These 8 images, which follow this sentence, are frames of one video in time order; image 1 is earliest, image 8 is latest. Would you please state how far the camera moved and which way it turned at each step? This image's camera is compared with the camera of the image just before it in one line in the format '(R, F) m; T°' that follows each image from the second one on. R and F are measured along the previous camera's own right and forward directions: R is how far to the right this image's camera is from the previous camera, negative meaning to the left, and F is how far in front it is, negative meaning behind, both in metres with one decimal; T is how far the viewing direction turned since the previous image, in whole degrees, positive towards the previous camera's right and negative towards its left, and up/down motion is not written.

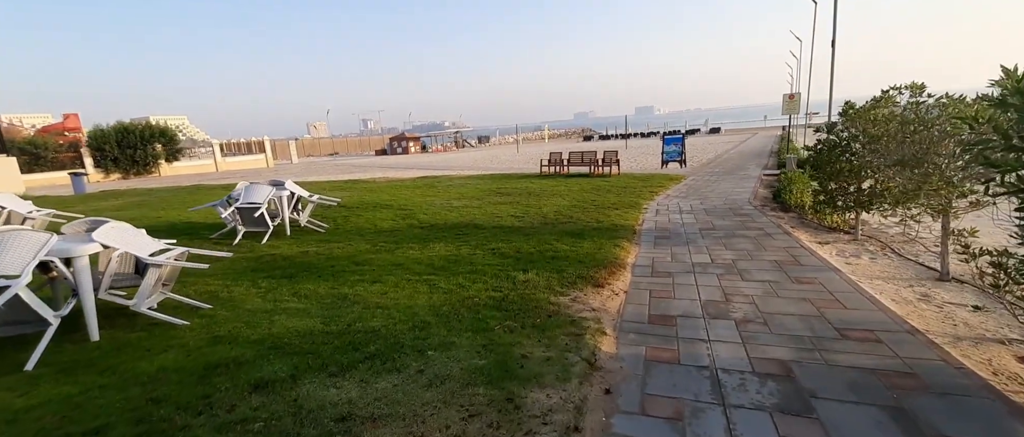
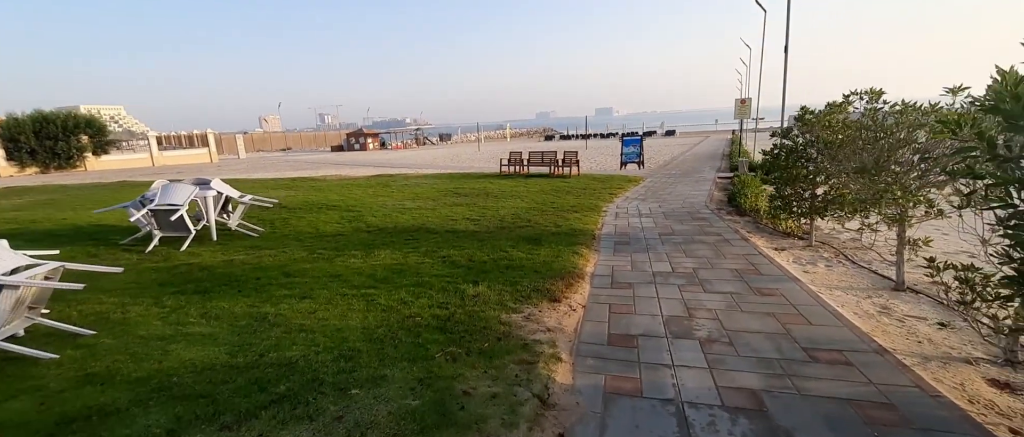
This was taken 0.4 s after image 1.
(+0.1, +0.4) m; +5°
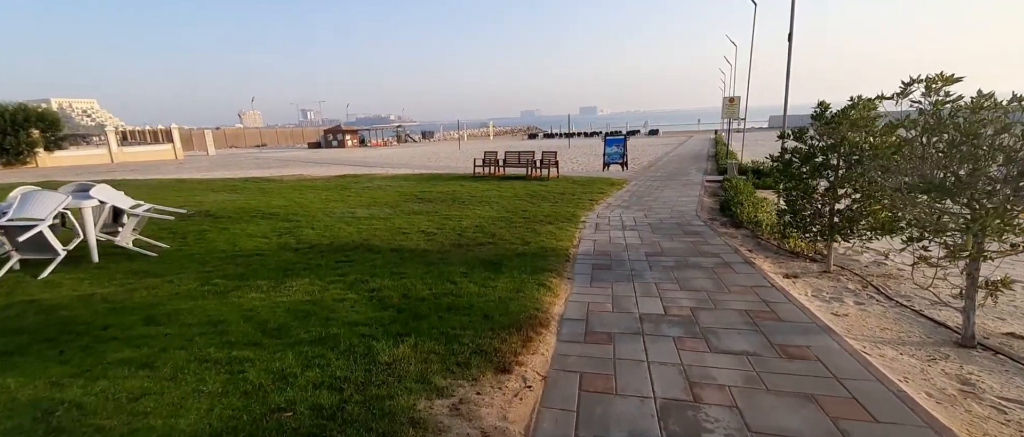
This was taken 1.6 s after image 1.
(+0.3, +1.2) m; +2°
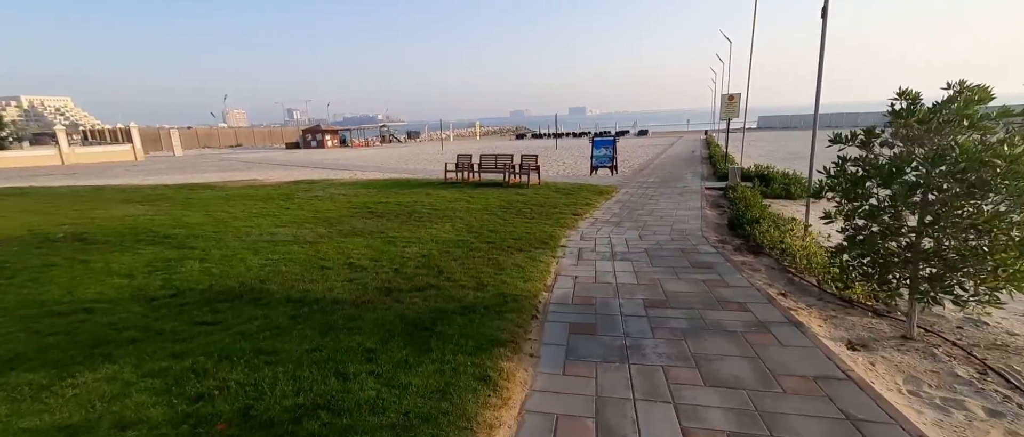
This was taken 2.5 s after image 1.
(+0.4, +1.7) m; +1°
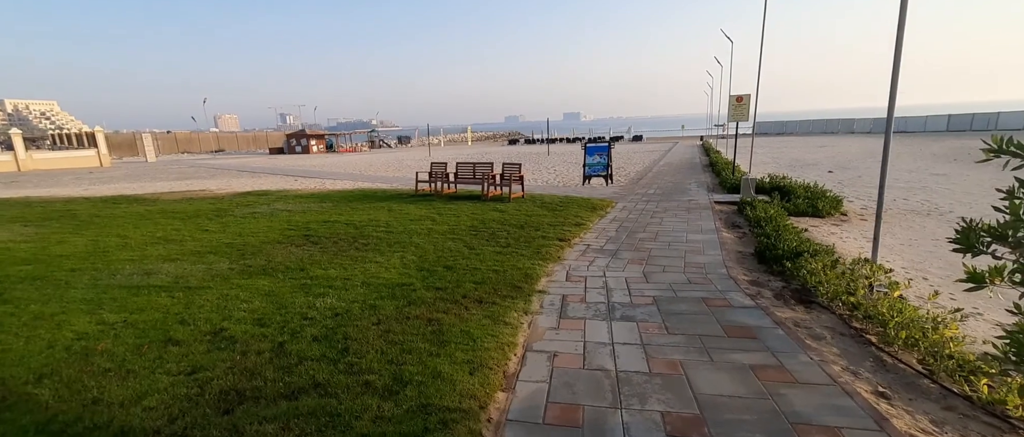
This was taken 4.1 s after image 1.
(+0.3, +1.8) m; +1°
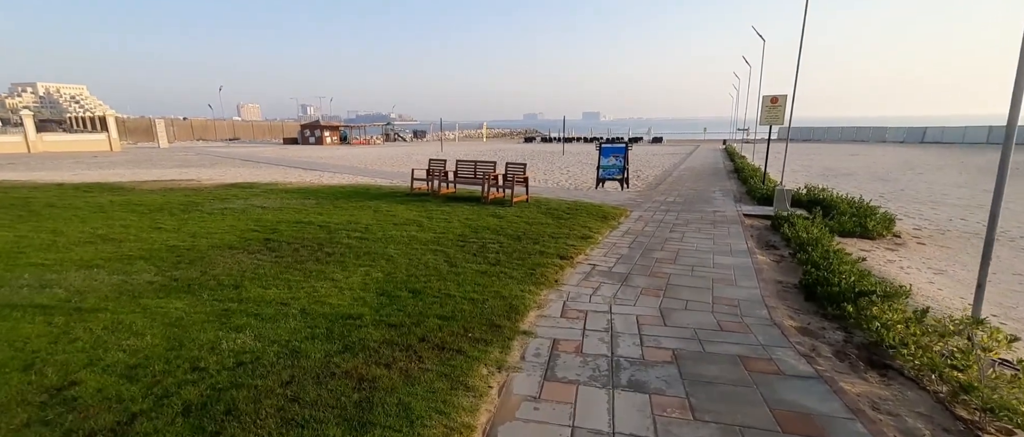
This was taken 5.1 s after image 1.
(+0.3, +1.1) m; -2°
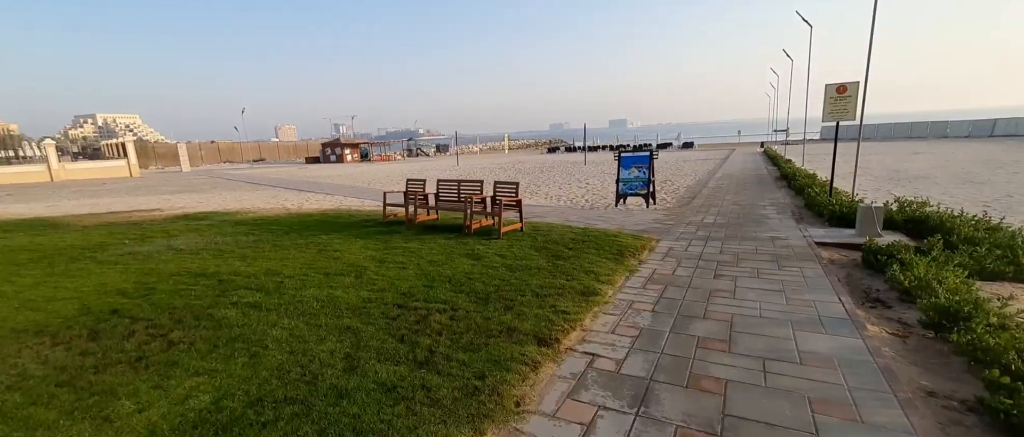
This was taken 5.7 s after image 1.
(+0.7, +2.3) m; -4°
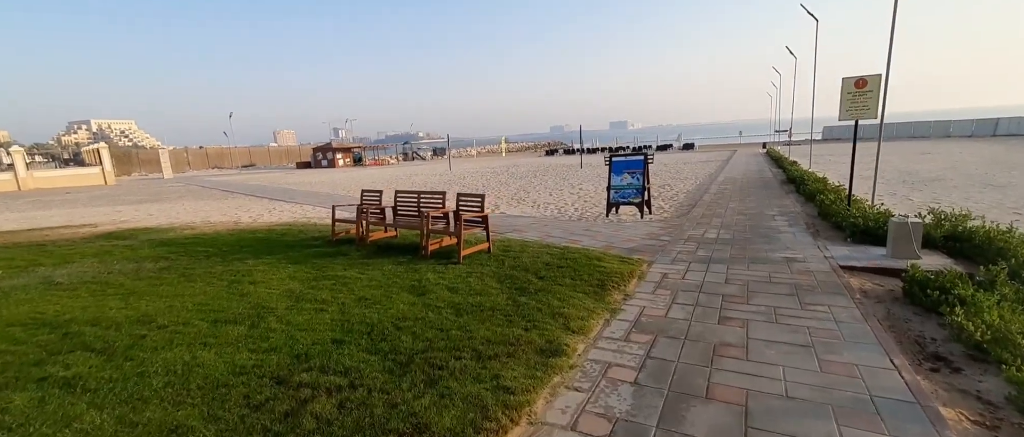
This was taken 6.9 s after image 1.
(+0.5, +1.3) m; 0°
